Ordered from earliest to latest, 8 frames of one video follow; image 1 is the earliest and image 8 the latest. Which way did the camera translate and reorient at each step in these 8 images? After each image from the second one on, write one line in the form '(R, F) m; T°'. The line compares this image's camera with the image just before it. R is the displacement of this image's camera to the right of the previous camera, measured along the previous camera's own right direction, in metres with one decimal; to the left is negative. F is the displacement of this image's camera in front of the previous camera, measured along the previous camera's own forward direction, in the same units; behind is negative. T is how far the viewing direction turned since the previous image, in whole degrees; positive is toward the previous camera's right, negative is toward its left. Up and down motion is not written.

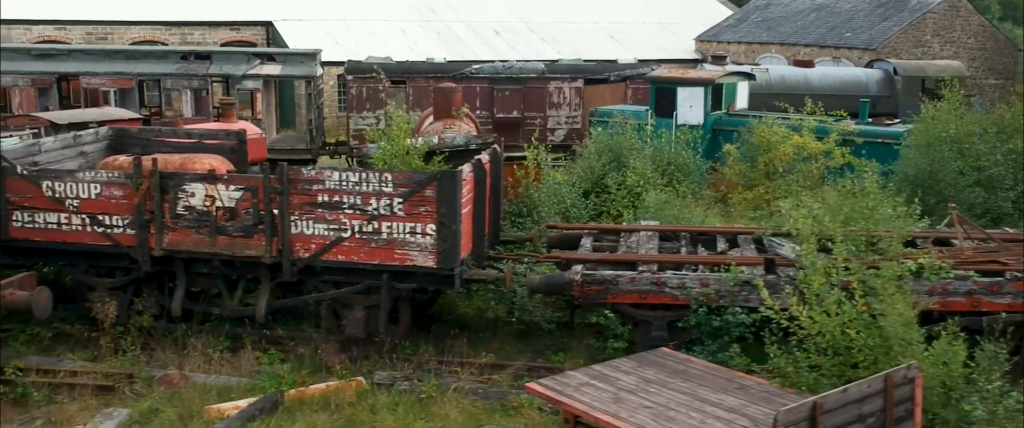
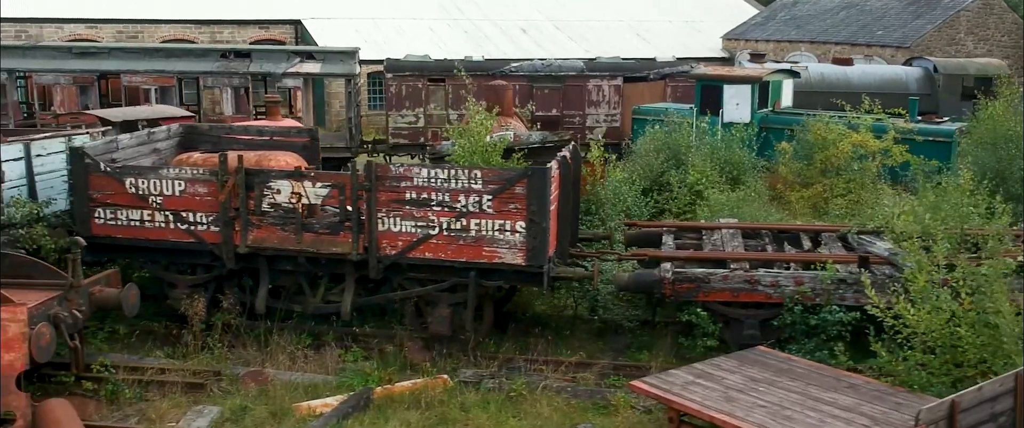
(-0.6, 0.0) m; 0°
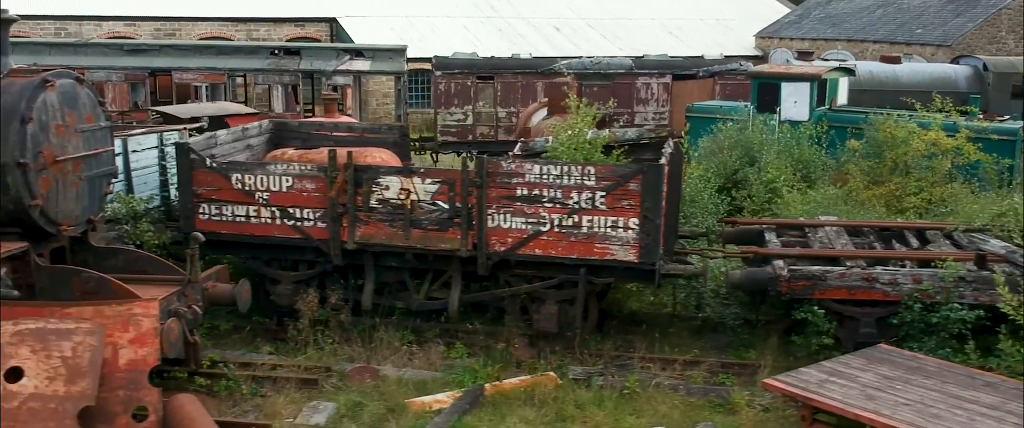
(-0.7, 0.0) m; -1°
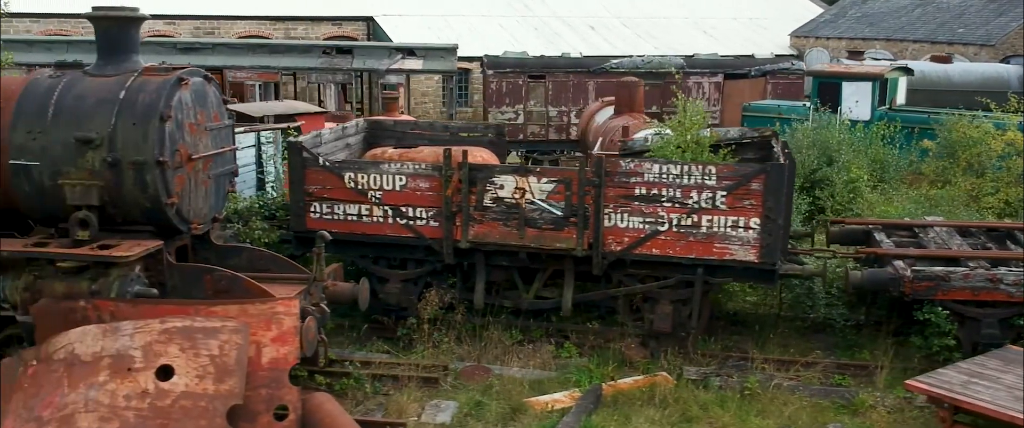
(-0.8, 0.0) m; -1°
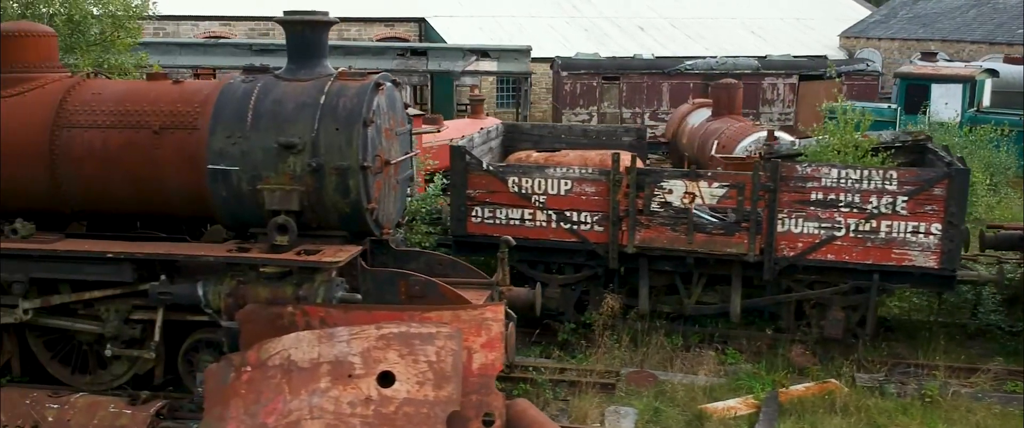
(-1.2, 0.0) m; -1°
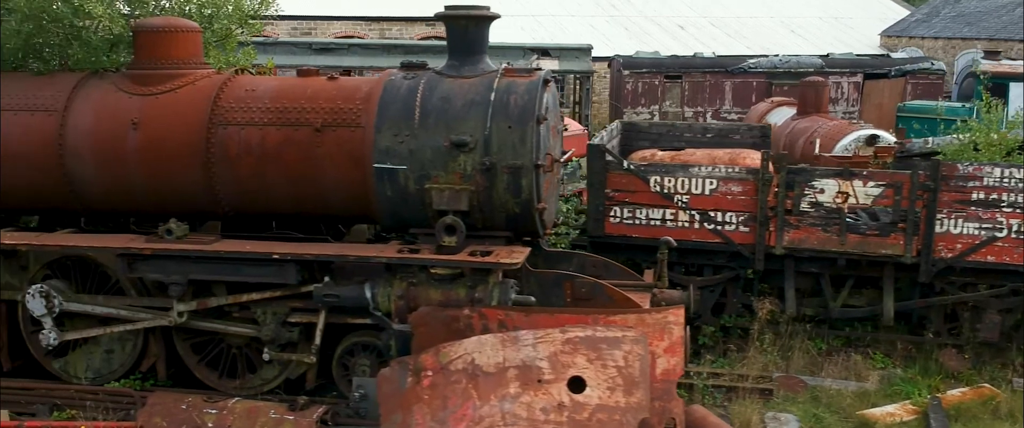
(-1.0, +0.2) m; 0°
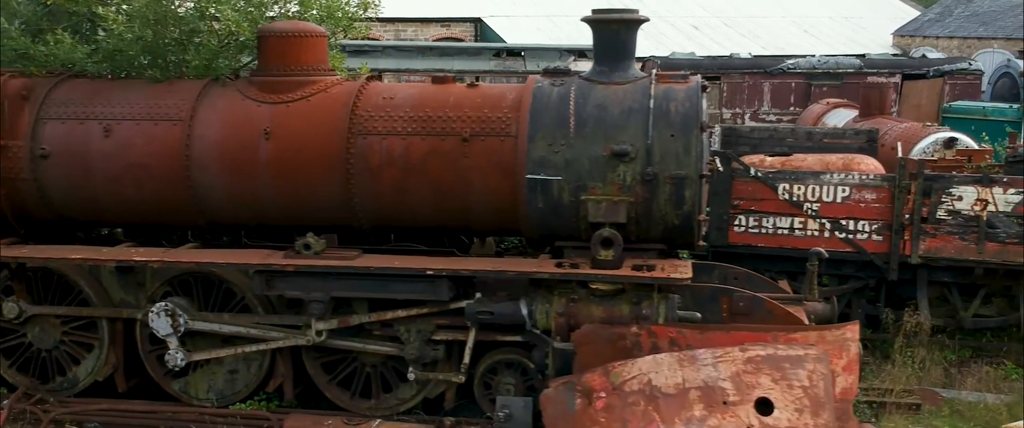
(-1.0, +0.3) m; +1°
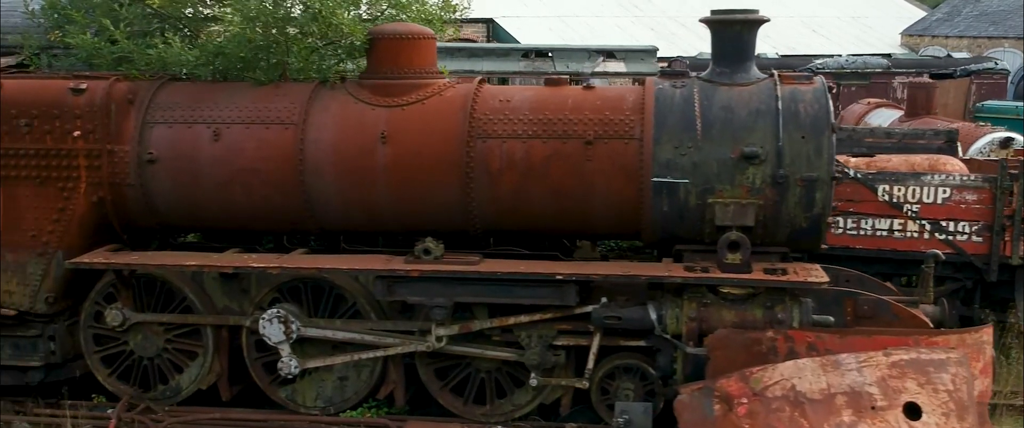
(-0.8, +0.1) m; +1°
